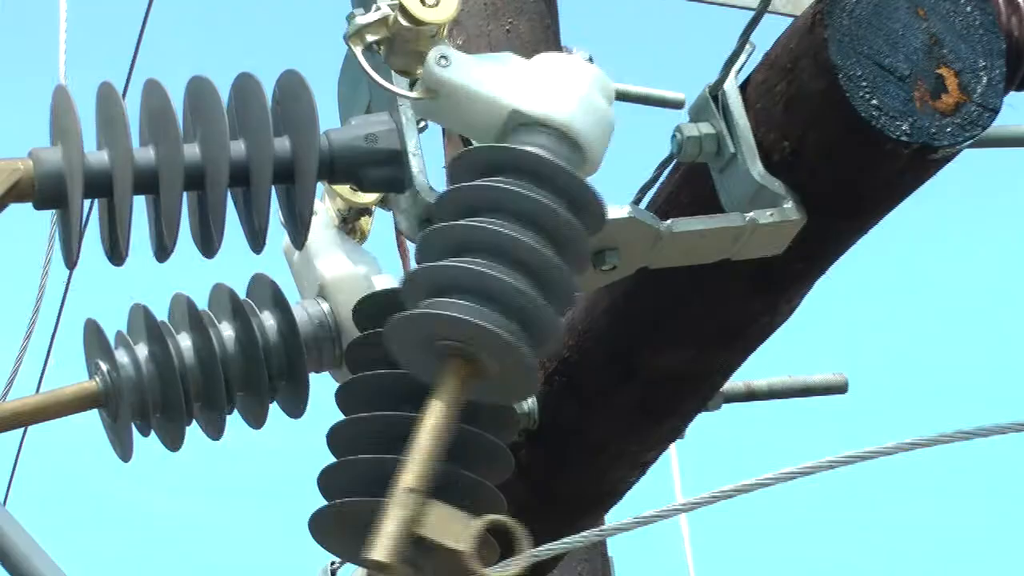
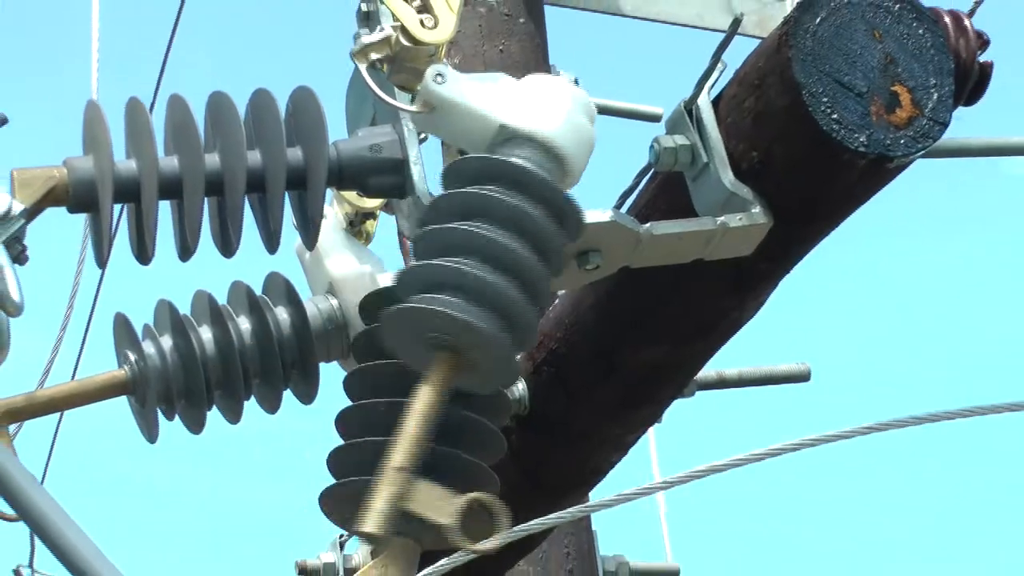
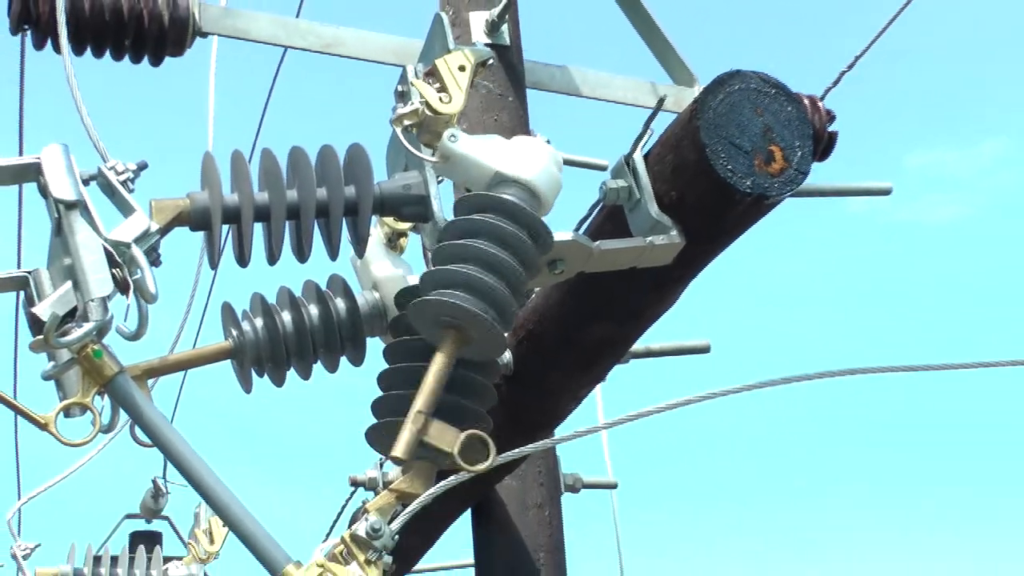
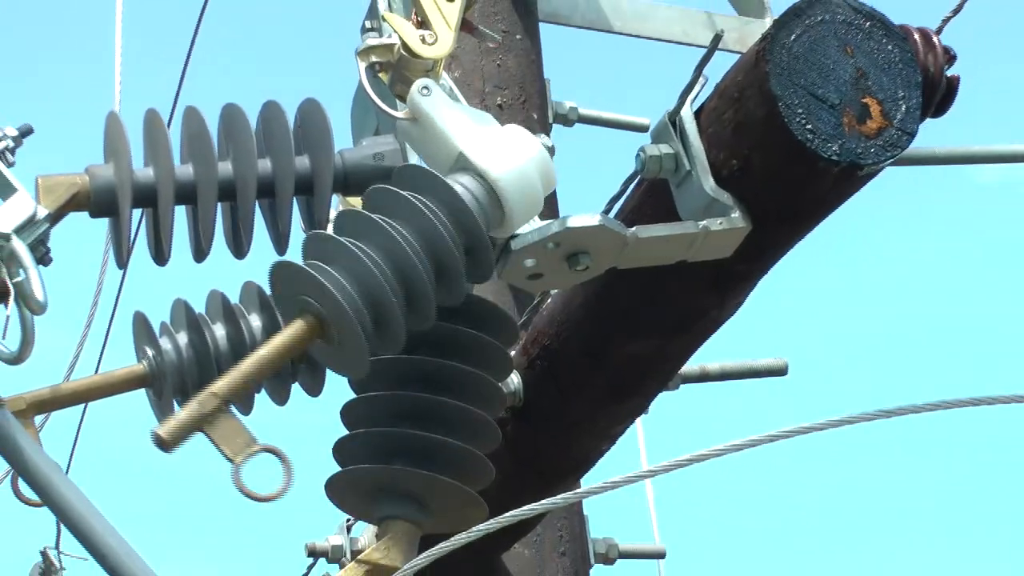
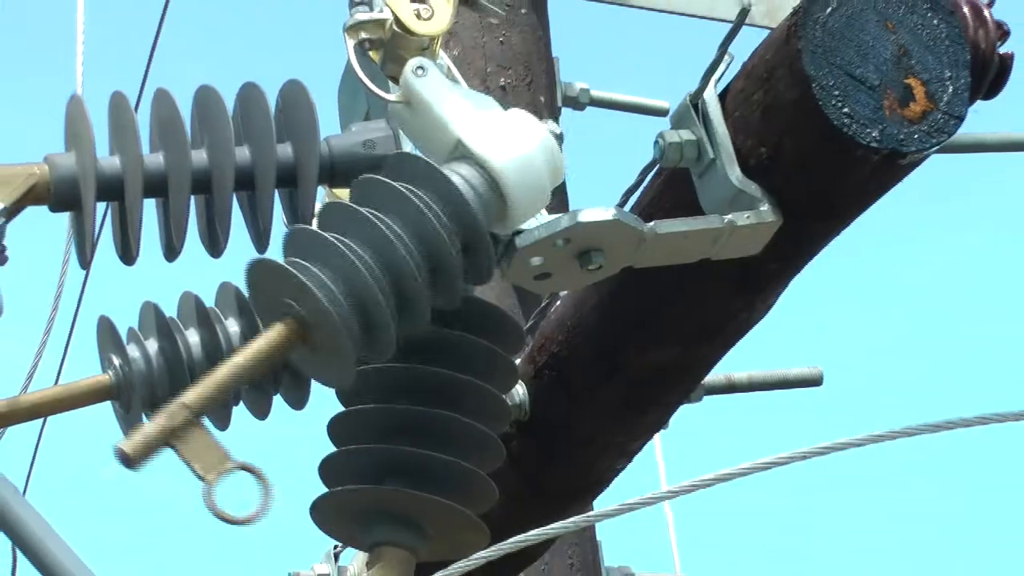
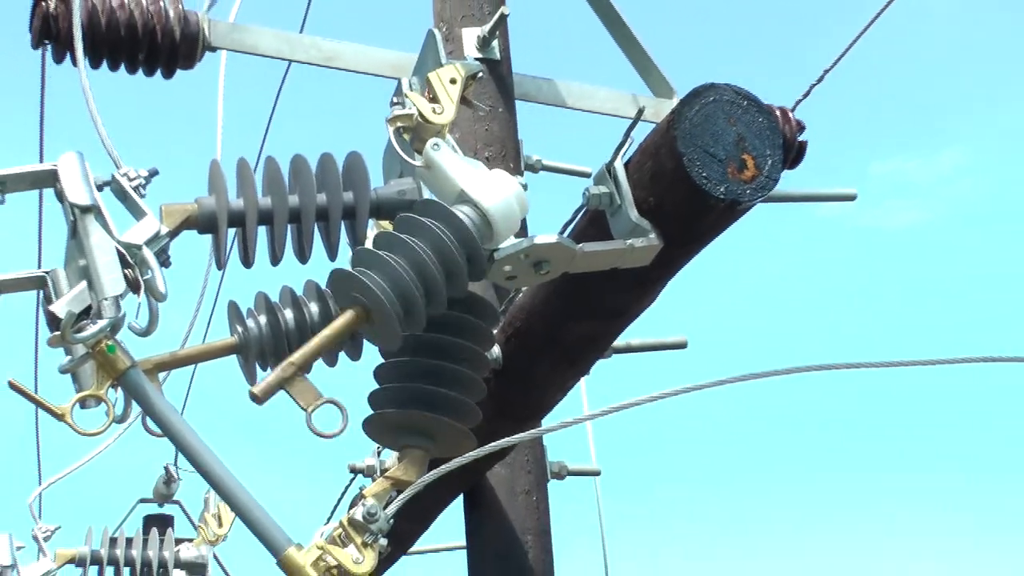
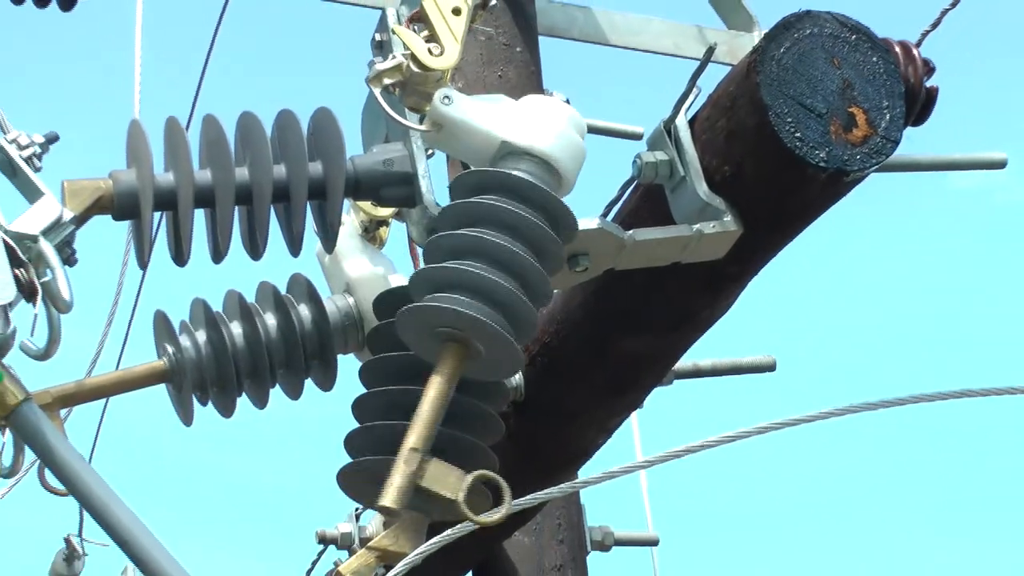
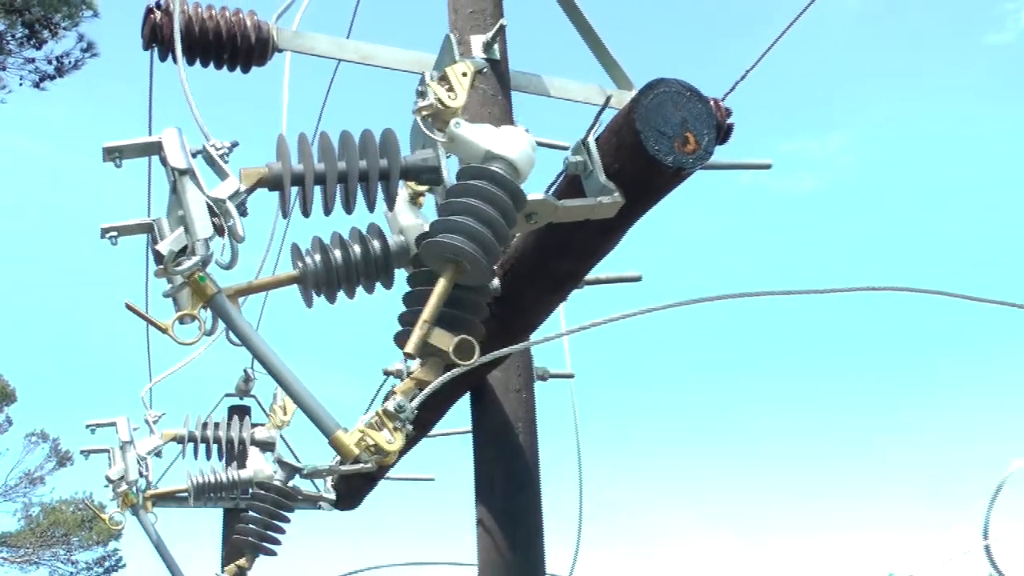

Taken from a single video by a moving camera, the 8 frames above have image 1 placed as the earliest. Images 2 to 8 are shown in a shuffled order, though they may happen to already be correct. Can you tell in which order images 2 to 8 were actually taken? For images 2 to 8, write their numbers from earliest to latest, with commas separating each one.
5, 2, 4, 7, 3, 6, 8
